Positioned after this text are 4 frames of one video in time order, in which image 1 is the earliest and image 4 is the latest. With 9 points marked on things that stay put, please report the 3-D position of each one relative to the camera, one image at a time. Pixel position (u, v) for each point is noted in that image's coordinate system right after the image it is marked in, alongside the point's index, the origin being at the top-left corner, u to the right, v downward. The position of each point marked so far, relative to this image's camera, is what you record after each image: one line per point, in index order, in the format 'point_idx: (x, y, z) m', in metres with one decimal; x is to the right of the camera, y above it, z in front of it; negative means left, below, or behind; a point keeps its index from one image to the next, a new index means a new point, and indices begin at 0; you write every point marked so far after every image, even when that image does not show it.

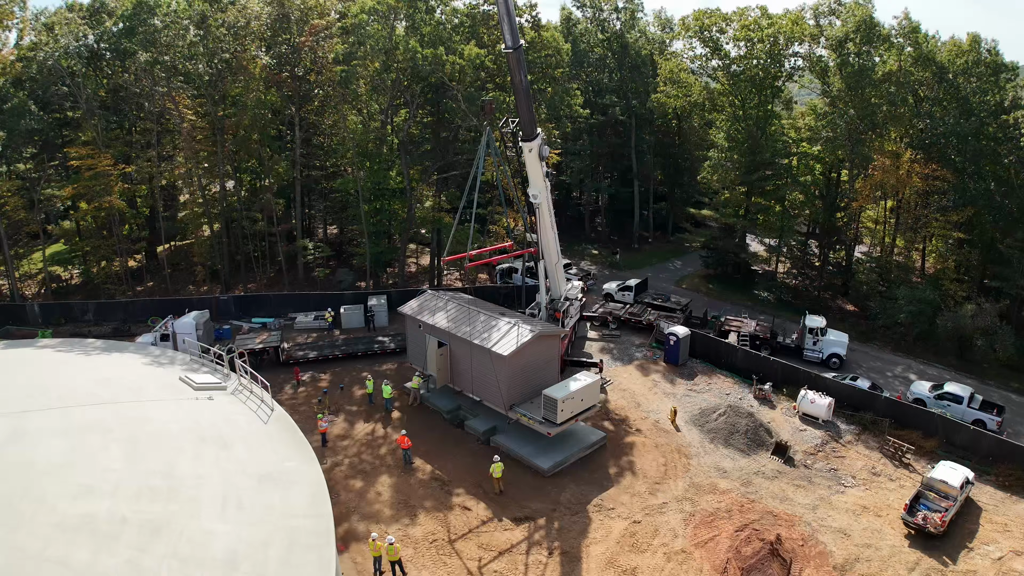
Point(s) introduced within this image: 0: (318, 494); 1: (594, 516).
0: (-4.1, -4.3, +13.1) m
1: (+2.4, -6.6, +18.1) m
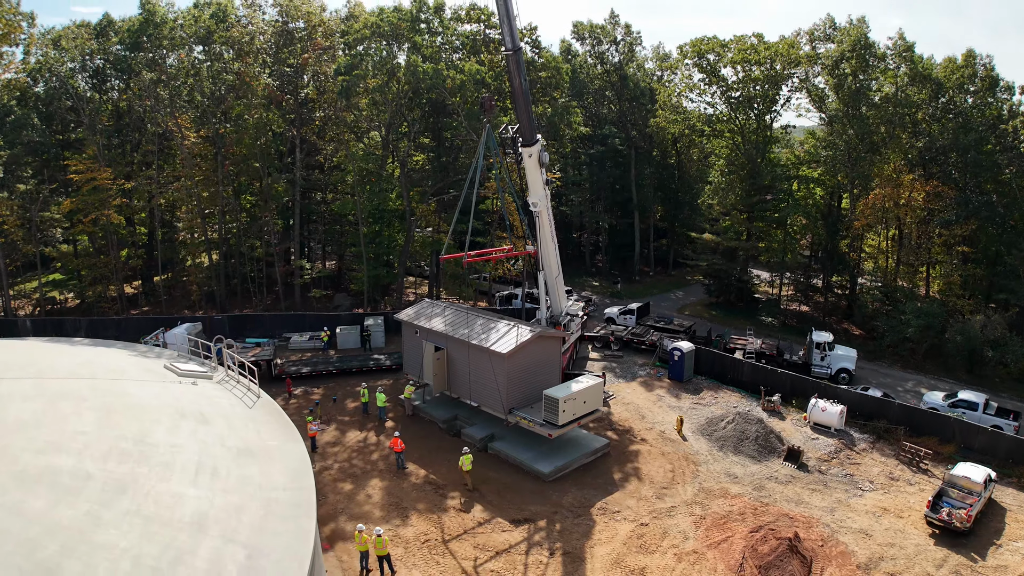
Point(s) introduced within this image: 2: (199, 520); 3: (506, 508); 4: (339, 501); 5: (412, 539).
0: (-4.1, -3.6, +12.1) m
1: (+2.3, -6.3, +16.9) m
2: (-4.8, -3.6, +9.6) m
3: (-0.2, -6.1, +17.3) m
4: (-4.9, -6.0, +17.6) m
5: (-2.5, -6.4, +15.8) m
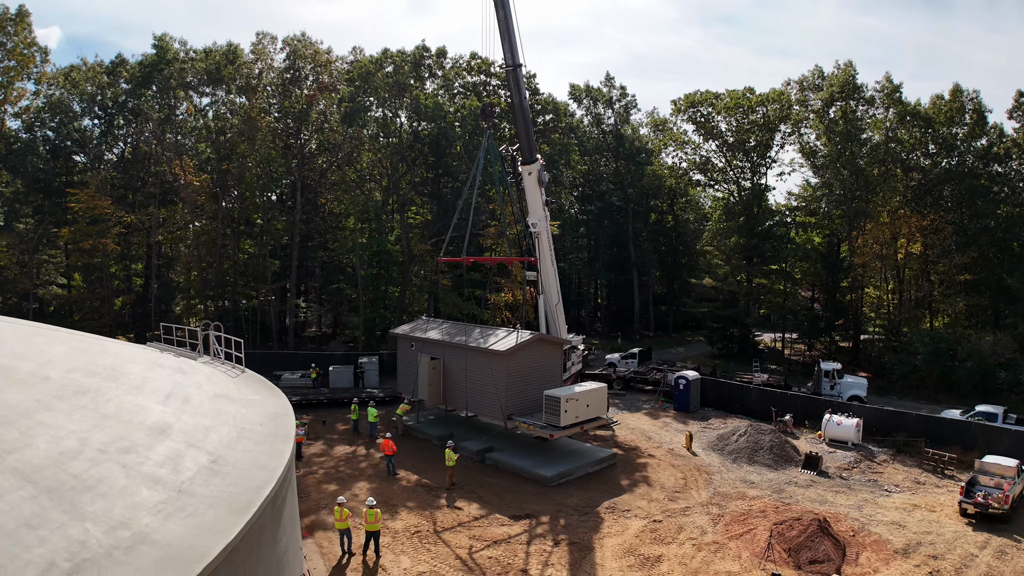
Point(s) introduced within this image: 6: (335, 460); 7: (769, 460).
0: (-4.1, -2.3, +11.0) m
1: (+2.3, -5.7, +15.5) m
2: (-4.8, -1.9, +8.5) m
3: (-0.2, -5.6, +15.9) m
4: (-4.9, -5.4, +16.1) m
5: (-2.5, -5.6, +14.3) m
6: (-5.5, -5.4, +19.4) m
7: (+7.9, -5.3, +19.2) m
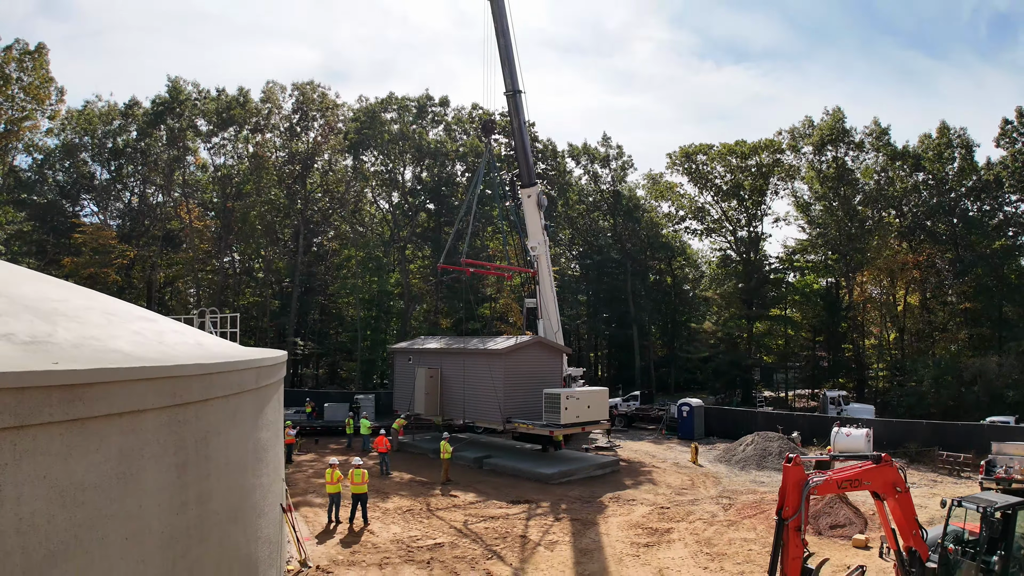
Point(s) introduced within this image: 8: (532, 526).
0: (-4.1, -1.1, +10.7) m
1: (+2.3, -5.1, +14.6) m
2: (-4.8, -0.4, +8.3) m
3: (-0.2, -5.0, +15.0) m
4: (-4.9, -4.9, +15.3) m
5: (-2.6, -4.8, +13.5) m
6: (-5.5, -5.3, +18.6) m
7: (+7.9, -5.2, +18.4) m
8: (+0.4, -4.8, +12.4) m
